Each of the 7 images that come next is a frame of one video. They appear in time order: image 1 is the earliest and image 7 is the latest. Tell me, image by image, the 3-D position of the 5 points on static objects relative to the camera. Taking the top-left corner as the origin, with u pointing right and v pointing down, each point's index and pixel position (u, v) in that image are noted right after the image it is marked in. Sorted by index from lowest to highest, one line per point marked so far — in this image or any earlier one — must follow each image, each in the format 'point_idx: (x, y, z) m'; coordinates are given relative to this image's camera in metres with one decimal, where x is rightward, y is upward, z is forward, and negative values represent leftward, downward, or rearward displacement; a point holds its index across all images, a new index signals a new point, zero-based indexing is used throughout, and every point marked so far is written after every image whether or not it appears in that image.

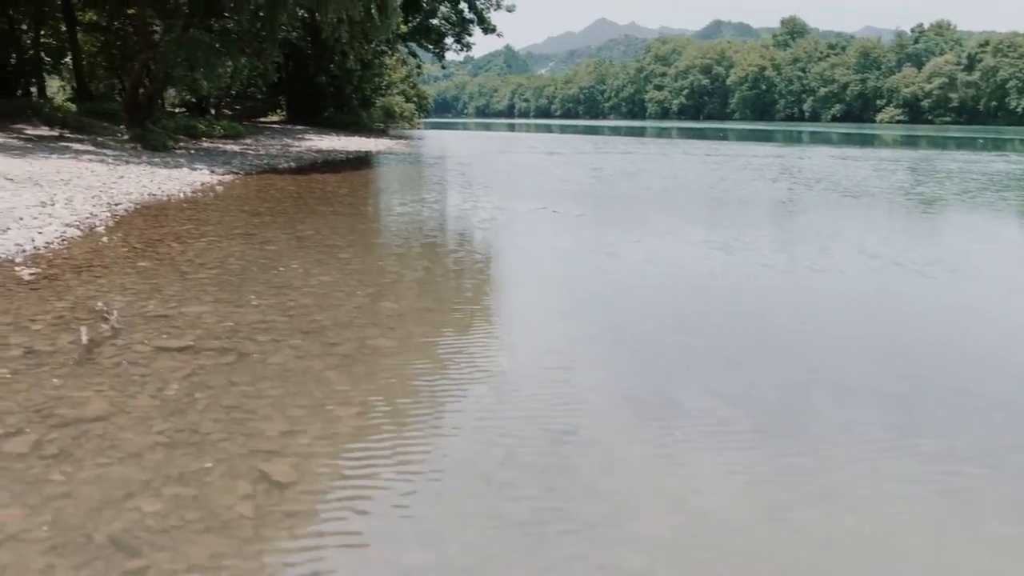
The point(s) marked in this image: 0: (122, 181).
0: (-6.7, +1.9, +17.3) m
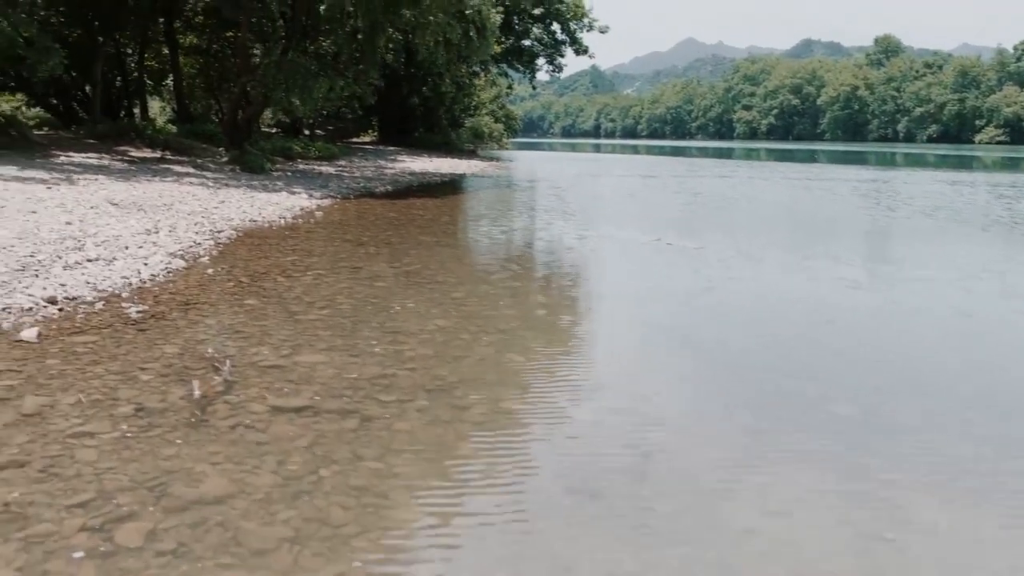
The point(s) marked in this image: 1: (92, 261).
0: (-5.0, +1.4, +17.2) m
1: (-4.4, +0.3, +10.4) m
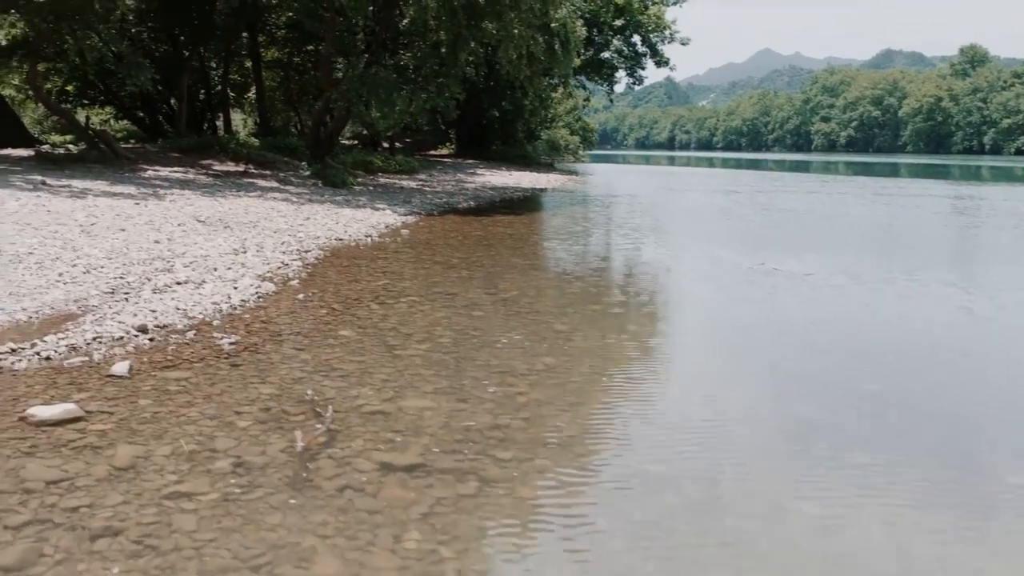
0: (-3.4, +1.1, +17.0) m
1: (-3.4, 0.0, +10.2) m
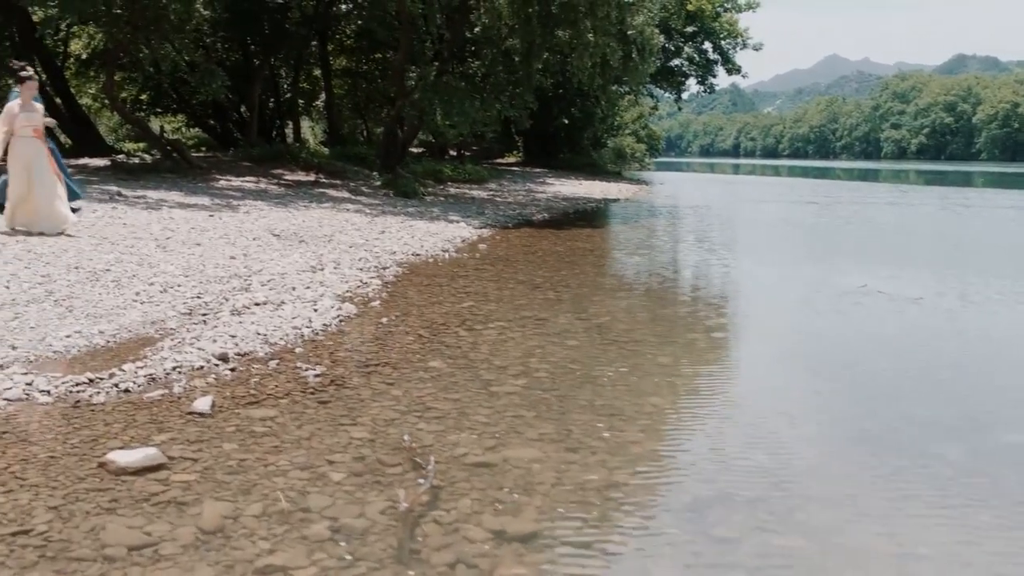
0: (-2.1, +0.9, +16.6) m
1: (-2.5, -0.2, +9.8) m
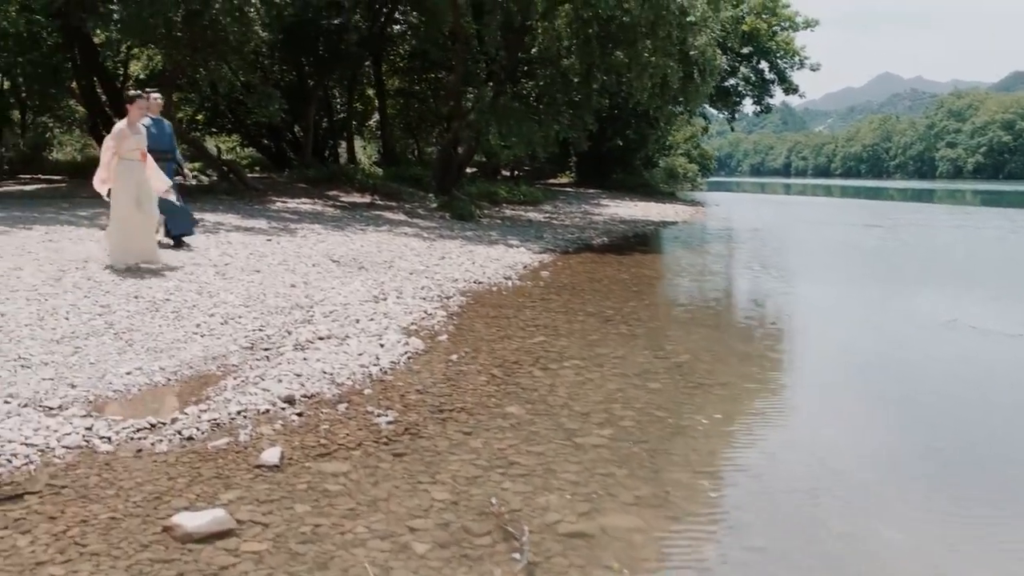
0: (-1.1, +0.4, +16.2) m
1: (-1.8, -0.5, +9.4) m
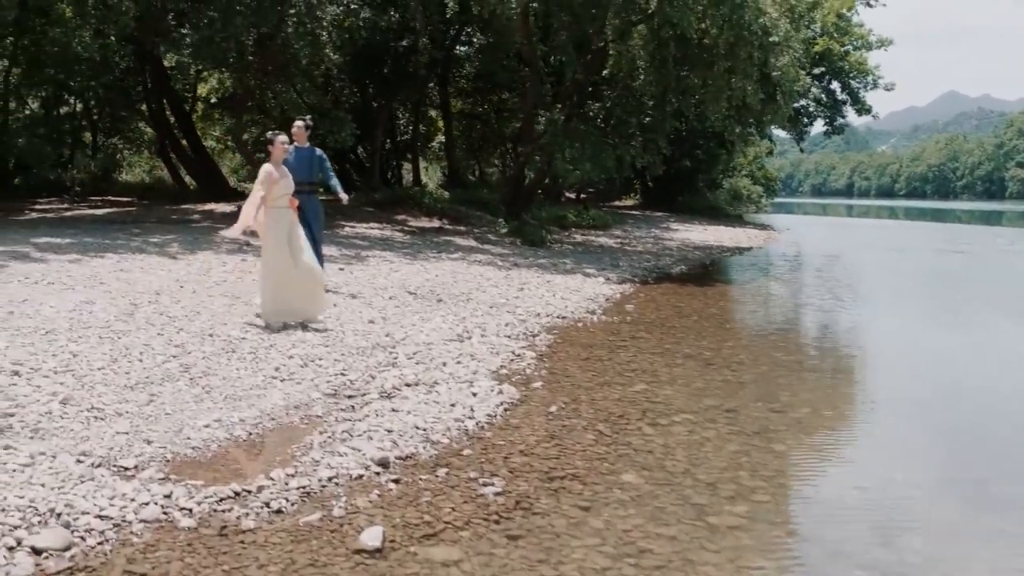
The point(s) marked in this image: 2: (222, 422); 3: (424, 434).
0: (+0.2, -0.1, +15.6) m
1: (-0.9, -0.9, +8.7) m
2: (-2.1, -1.0, +7.3) m
3: (-0.6, -1.0, +7.2) m
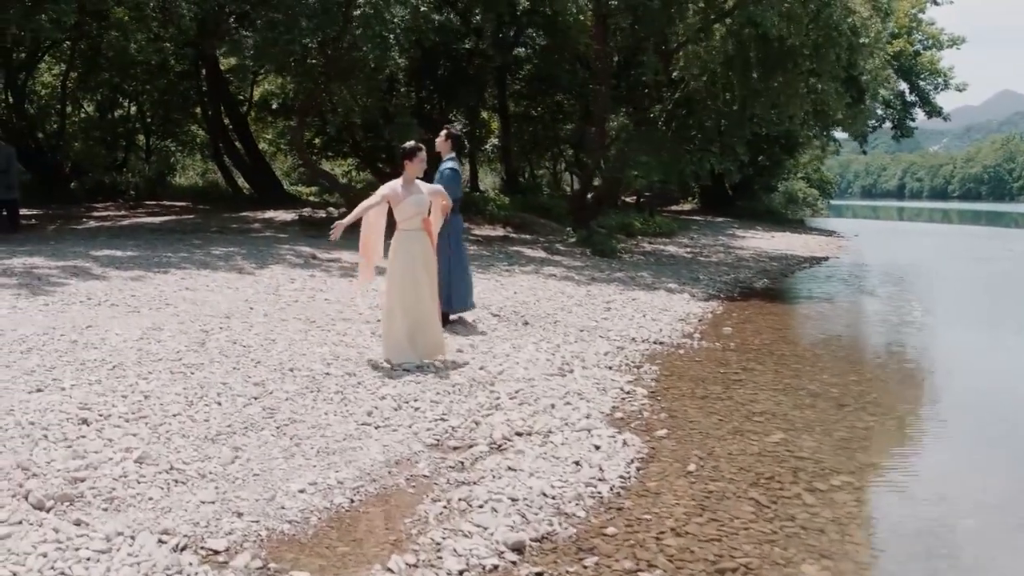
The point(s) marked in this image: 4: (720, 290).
0: (+1.4, -0.4, +14.5) m
1: (+0.1, -1.1, +7.7) m
2: (-1.2, -1.3, +6.4) m
3: (+0.3, -1.3, +6.1) m
4: (+4.0, 0.0, +19.2) m
